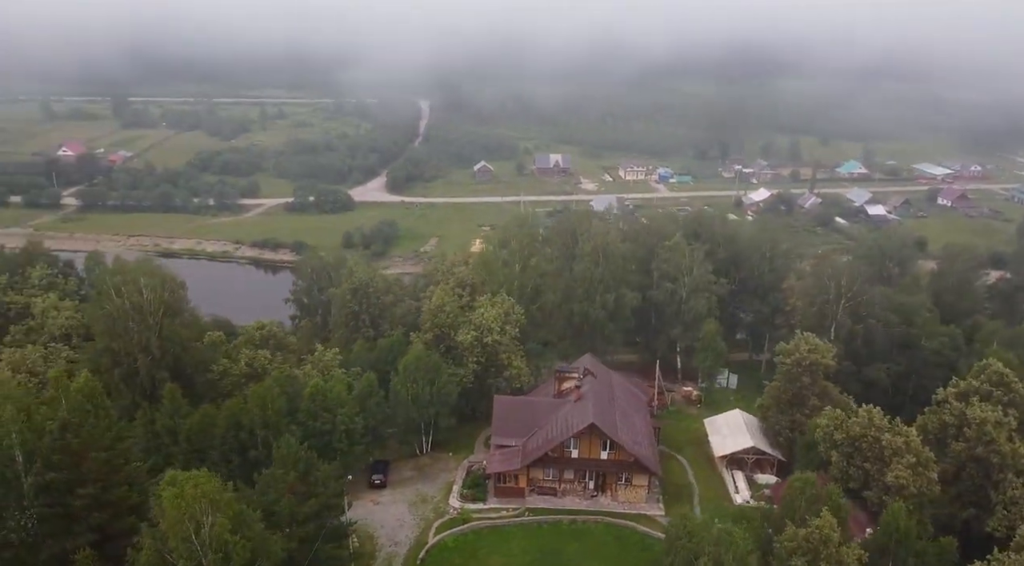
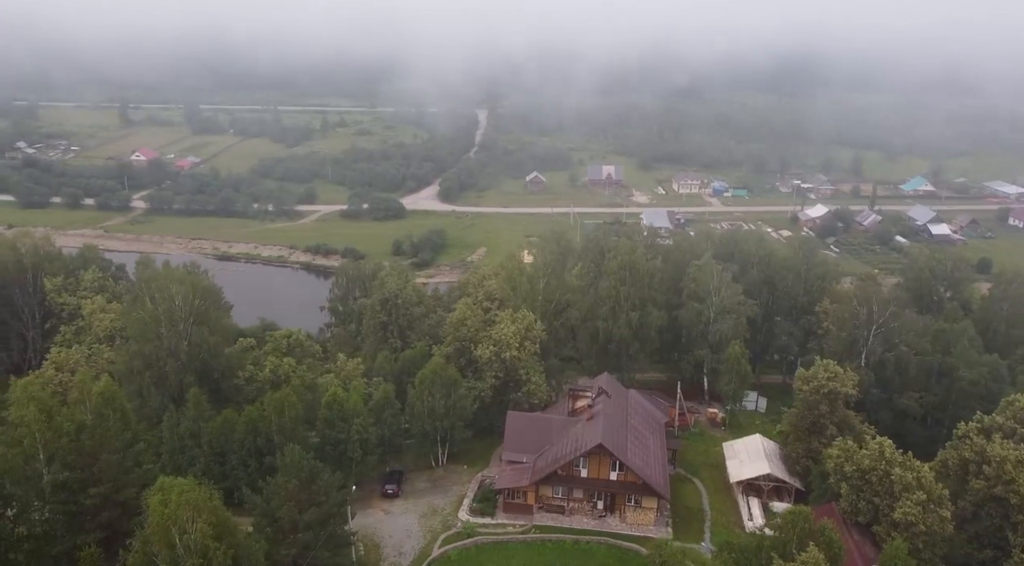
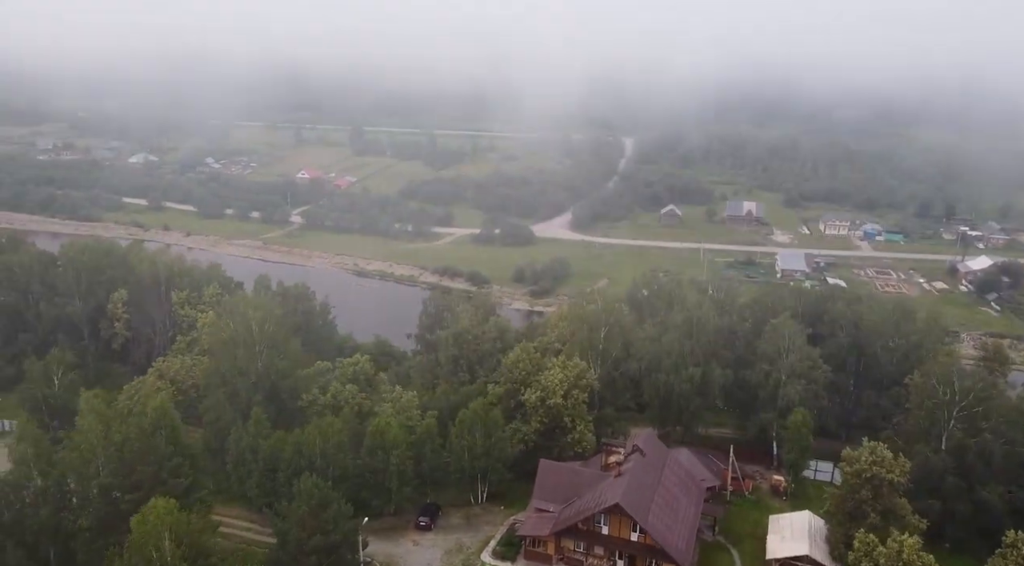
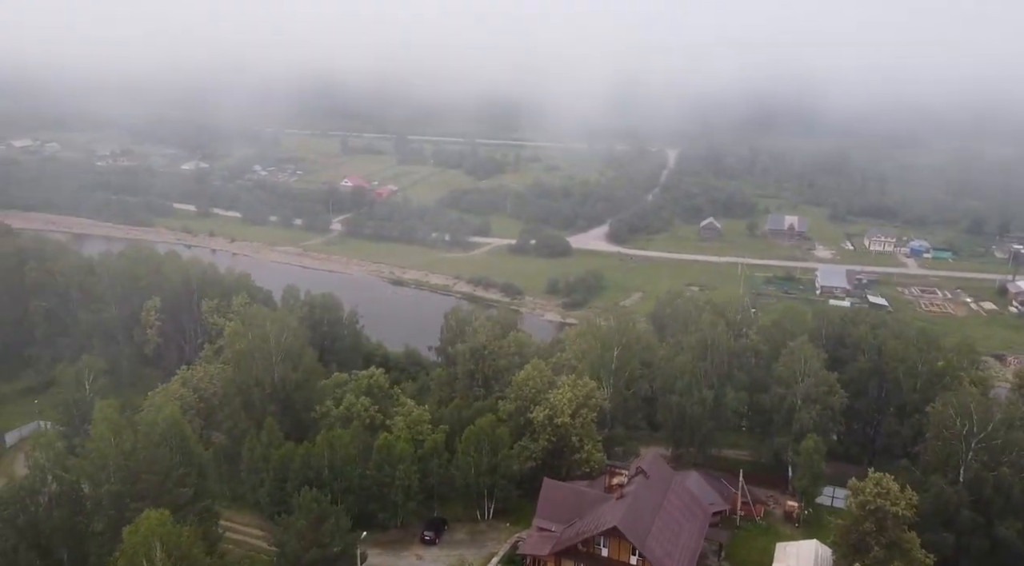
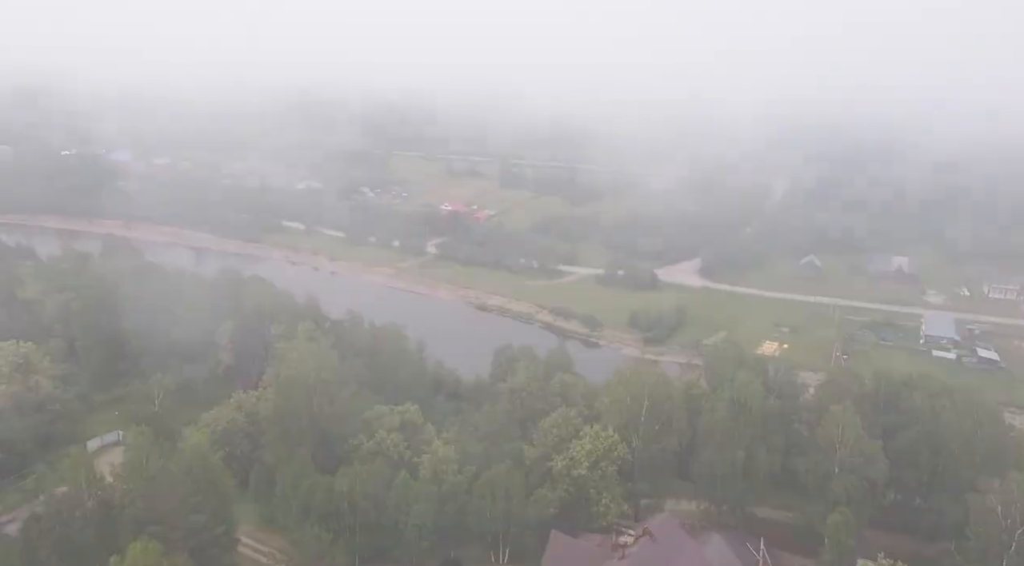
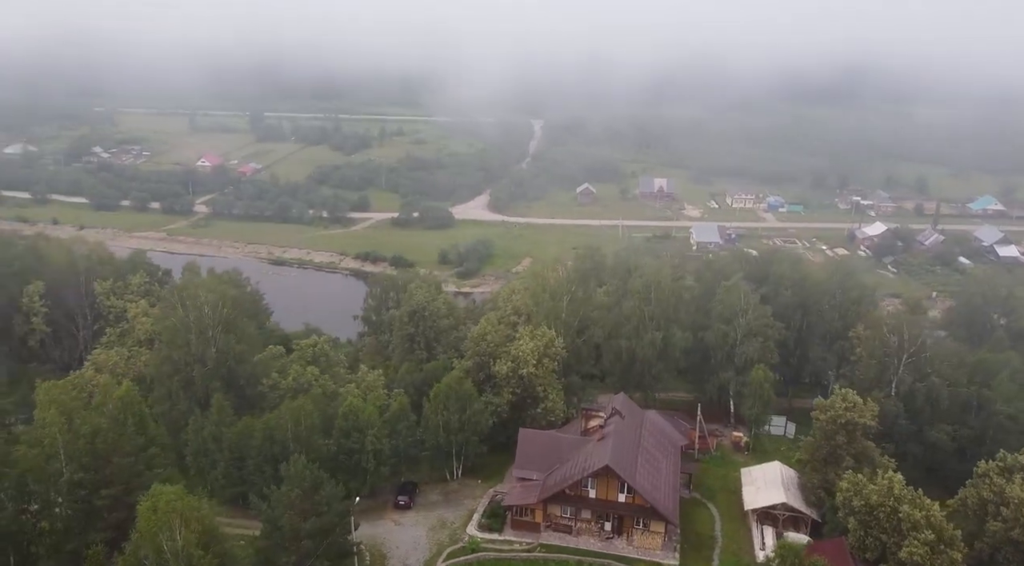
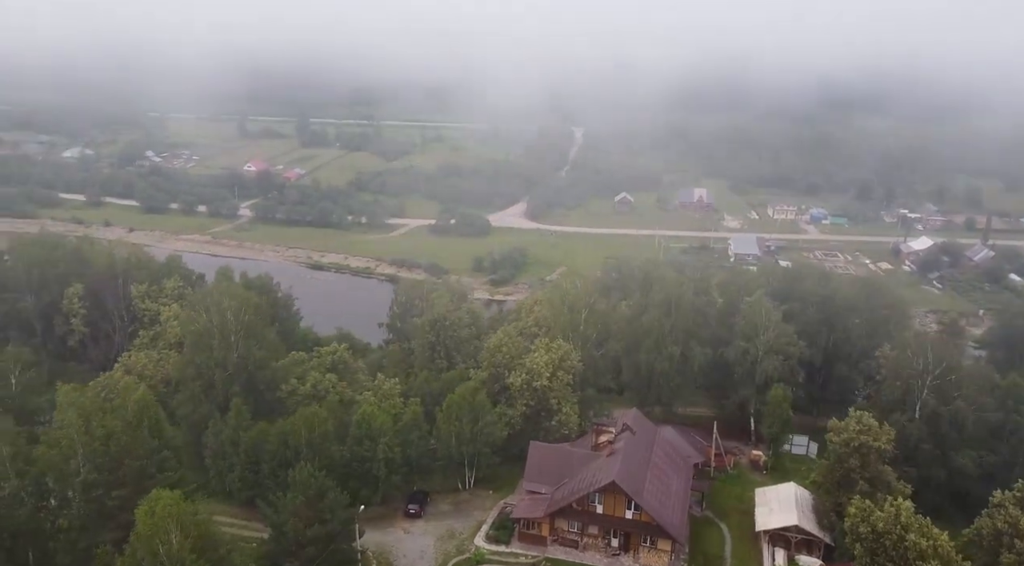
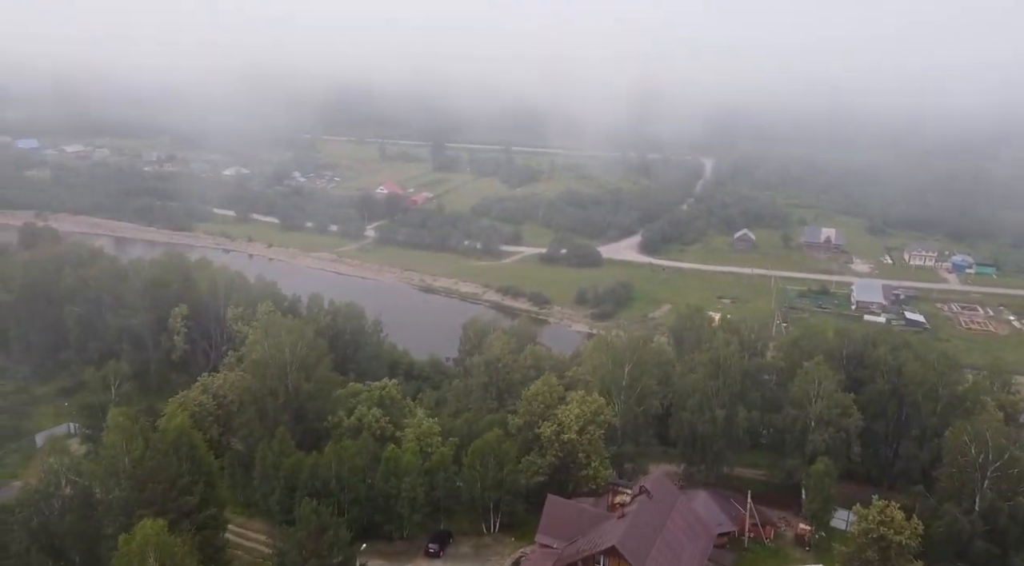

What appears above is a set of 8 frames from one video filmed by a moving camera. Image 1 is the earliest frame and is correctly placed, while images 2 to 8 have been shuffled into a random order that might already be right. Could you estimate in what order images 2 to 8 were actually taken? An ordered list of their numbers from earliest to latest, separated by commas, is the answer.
2, 6, 7, 3, 4, 8, 5
